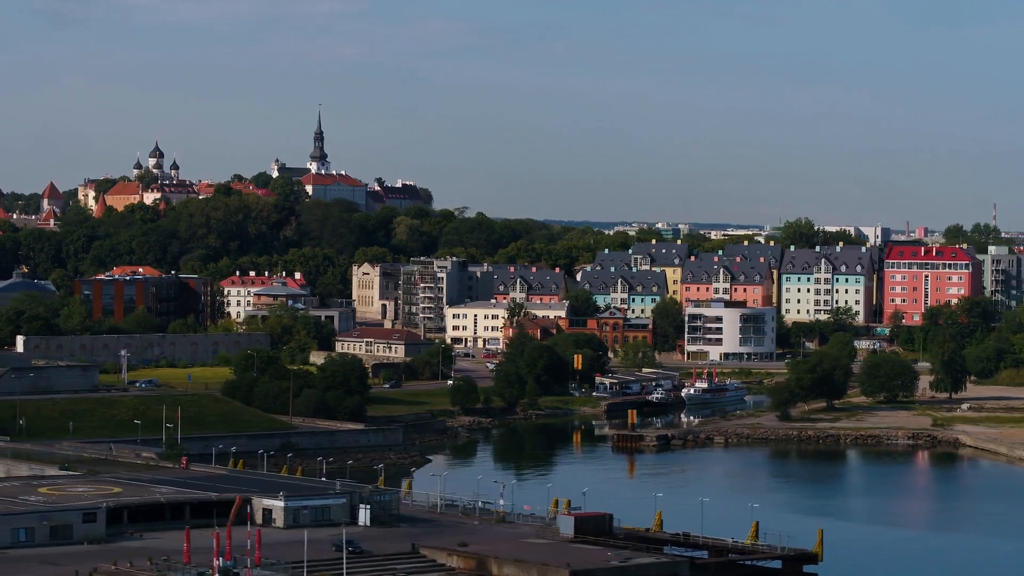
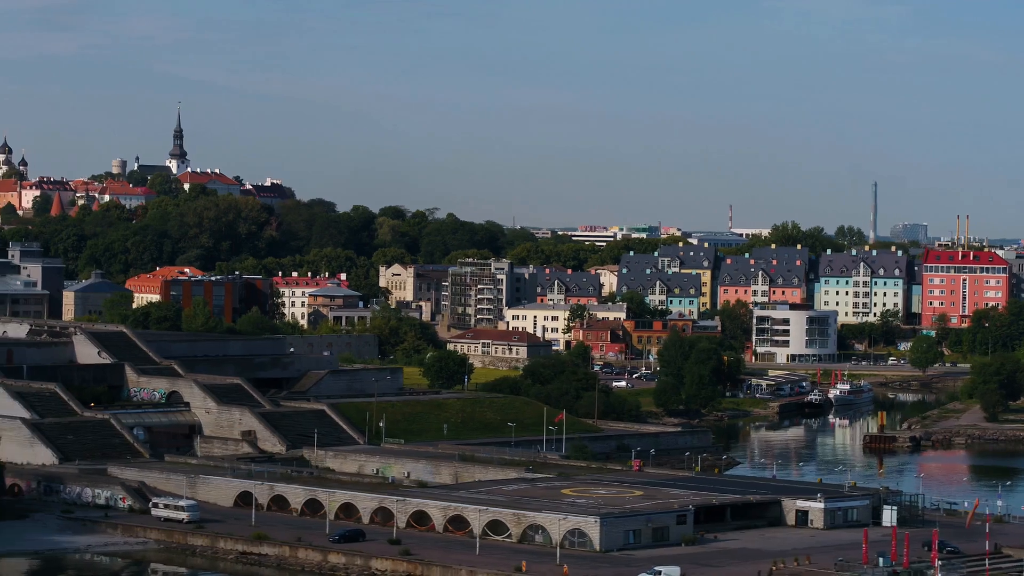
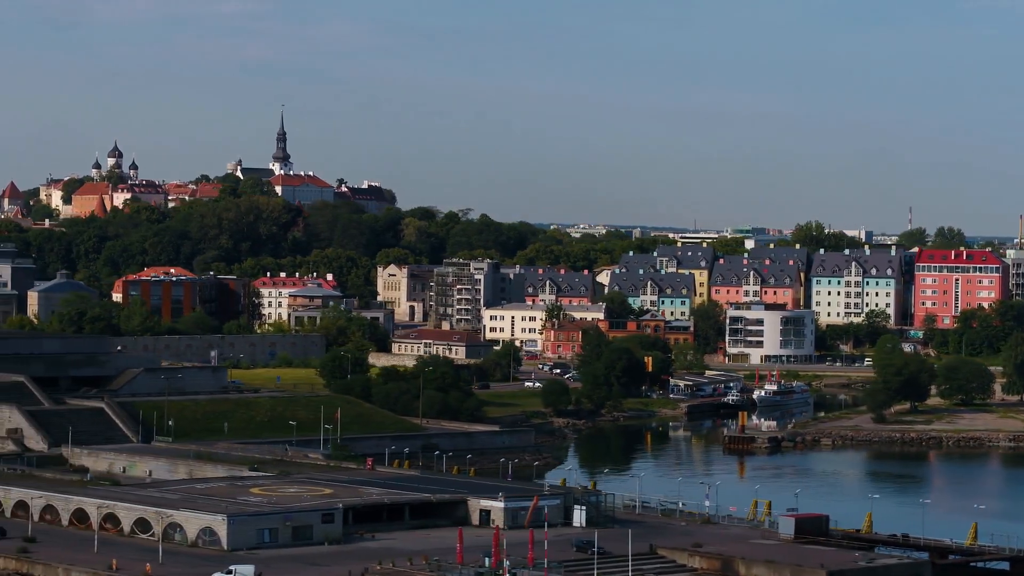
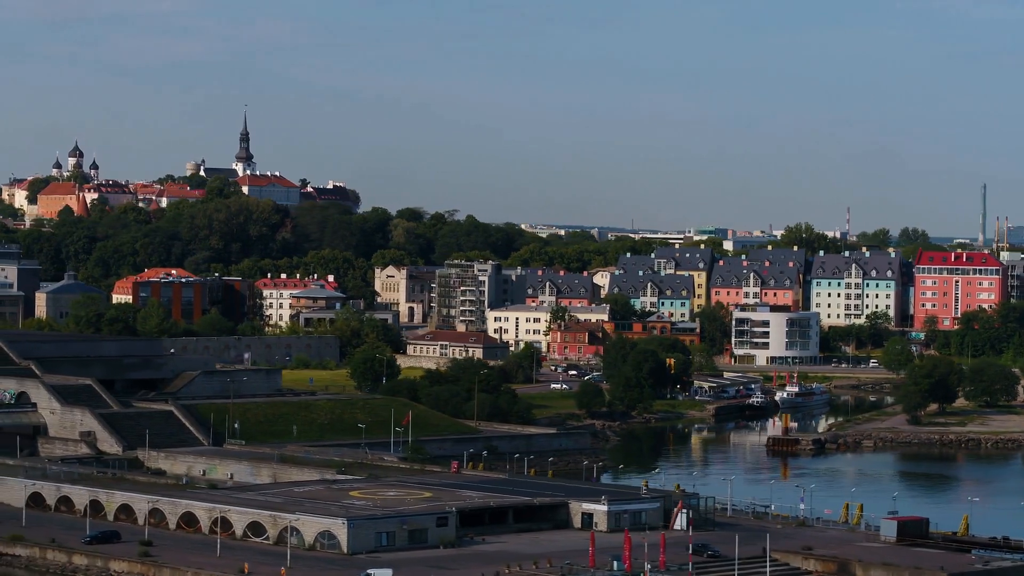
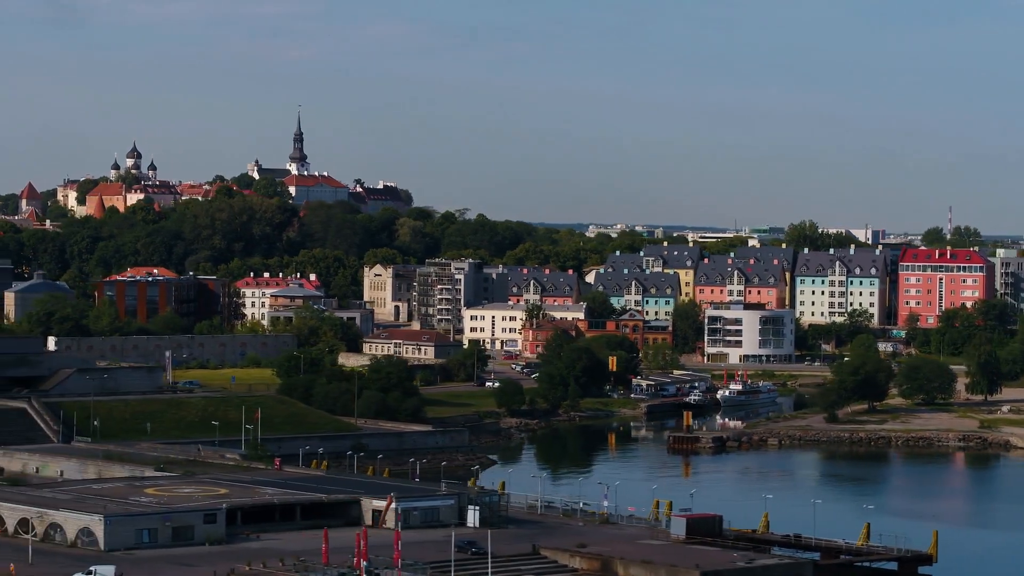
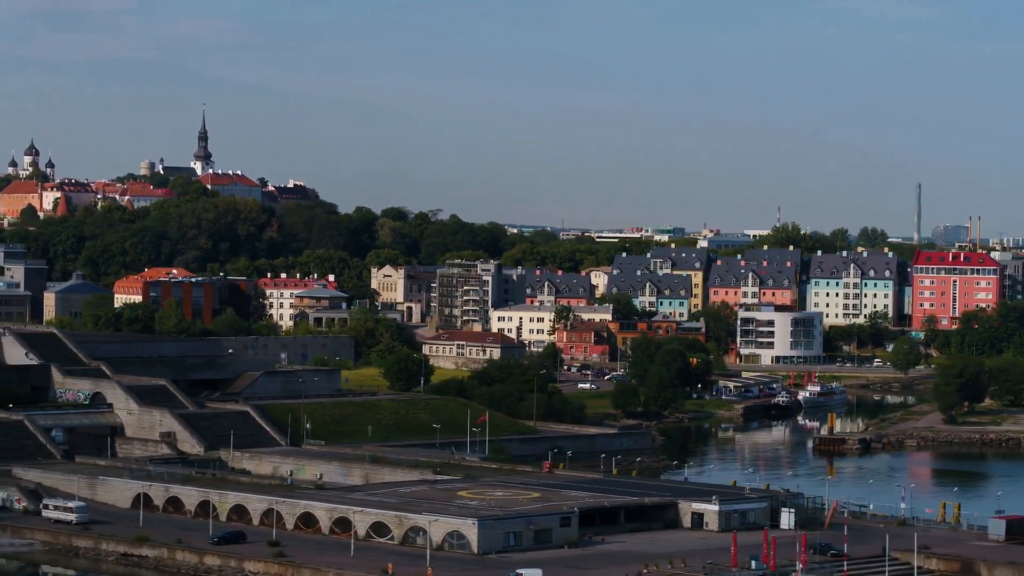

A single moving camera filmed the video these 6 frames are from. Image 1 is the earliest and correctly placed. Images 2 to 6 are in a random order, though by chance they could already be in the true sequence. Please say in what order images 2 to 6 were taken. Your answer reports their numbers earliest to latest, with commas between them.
5, 3, 4, 6, 2
